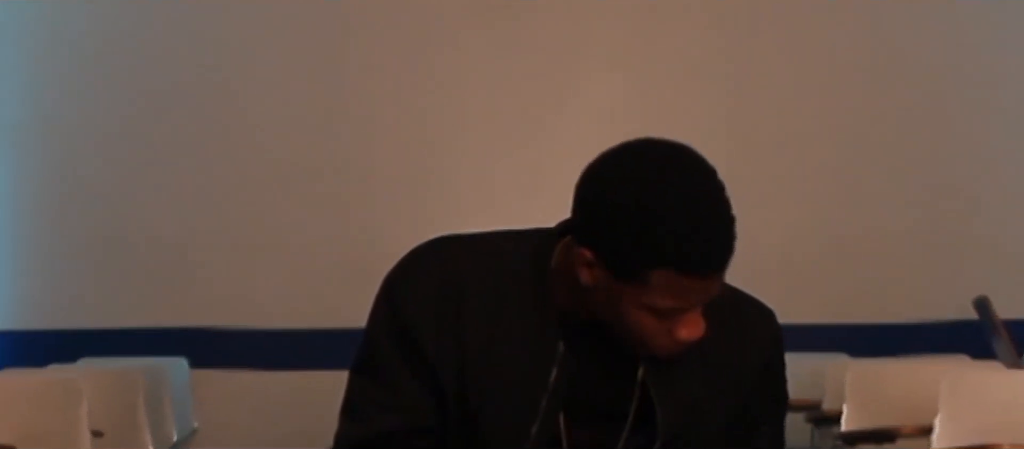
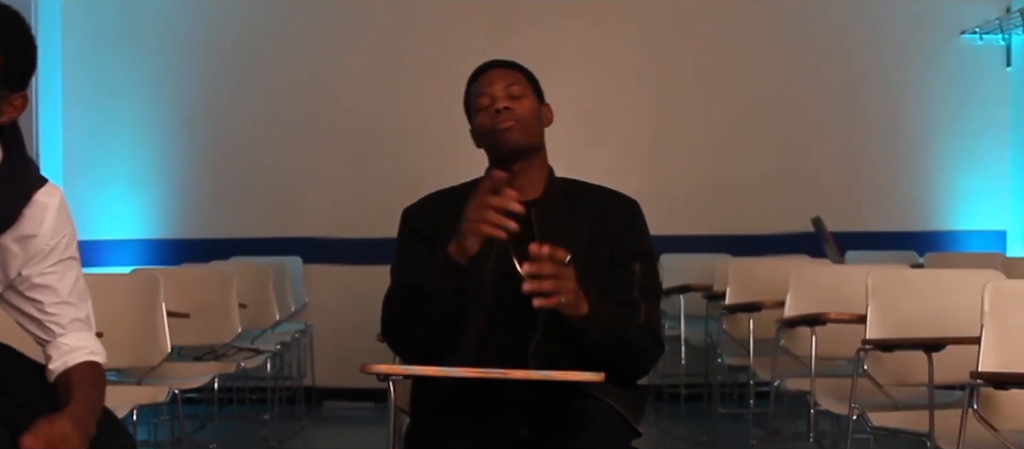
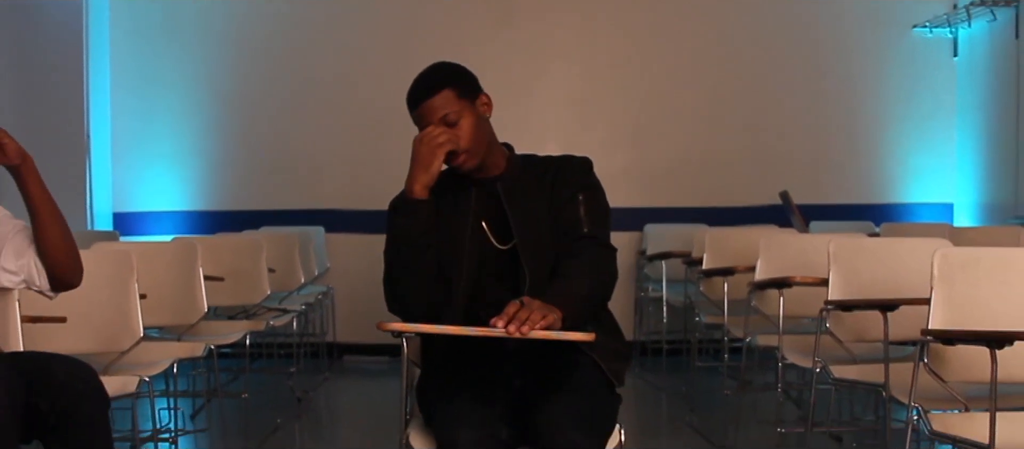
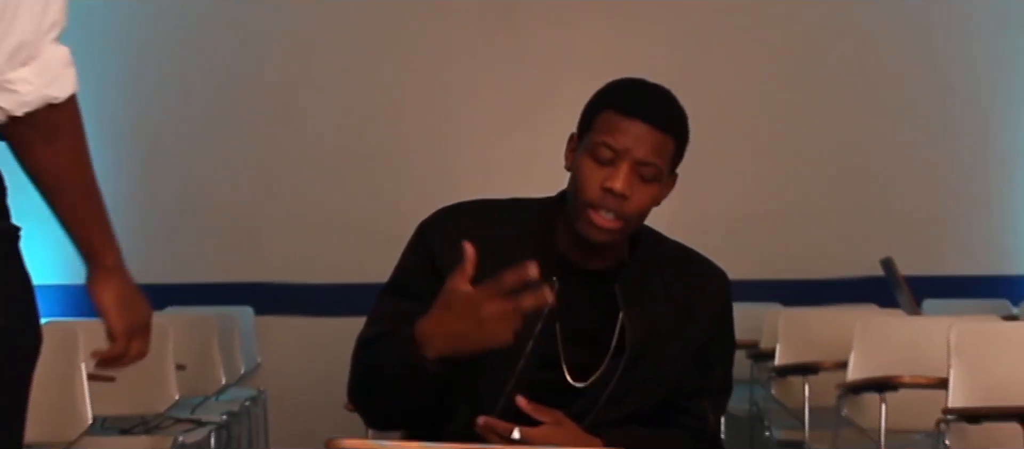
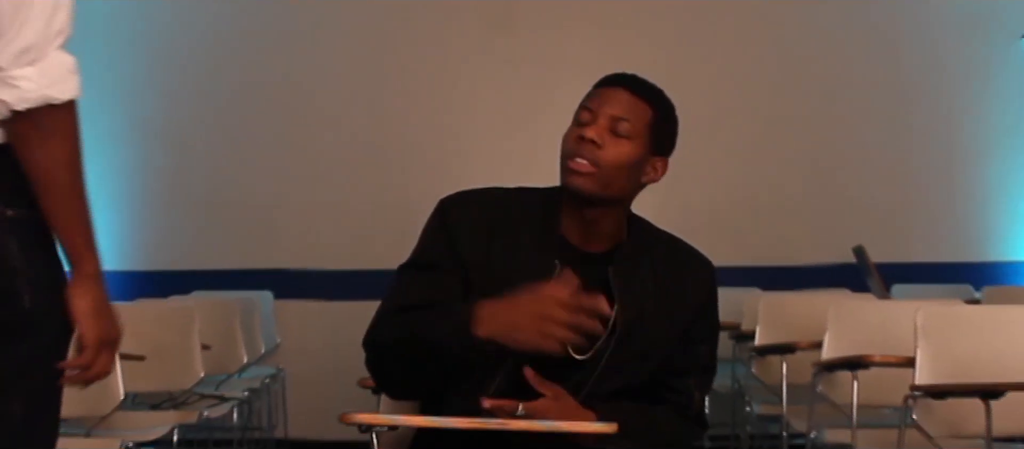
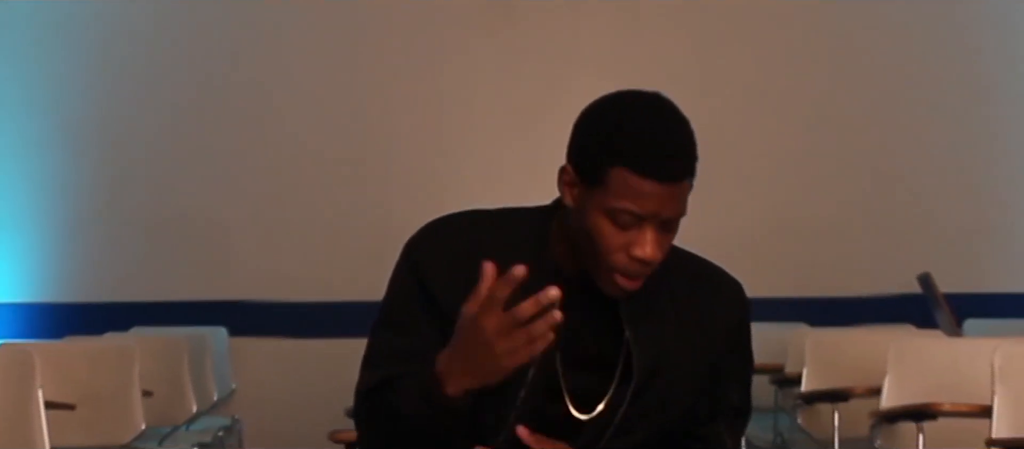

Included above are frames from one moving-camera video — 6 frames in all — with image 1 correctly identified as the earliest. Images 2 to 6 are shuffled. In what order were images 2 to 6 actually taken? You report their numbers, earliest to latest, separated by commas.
6, 4, 5, 2, 3
